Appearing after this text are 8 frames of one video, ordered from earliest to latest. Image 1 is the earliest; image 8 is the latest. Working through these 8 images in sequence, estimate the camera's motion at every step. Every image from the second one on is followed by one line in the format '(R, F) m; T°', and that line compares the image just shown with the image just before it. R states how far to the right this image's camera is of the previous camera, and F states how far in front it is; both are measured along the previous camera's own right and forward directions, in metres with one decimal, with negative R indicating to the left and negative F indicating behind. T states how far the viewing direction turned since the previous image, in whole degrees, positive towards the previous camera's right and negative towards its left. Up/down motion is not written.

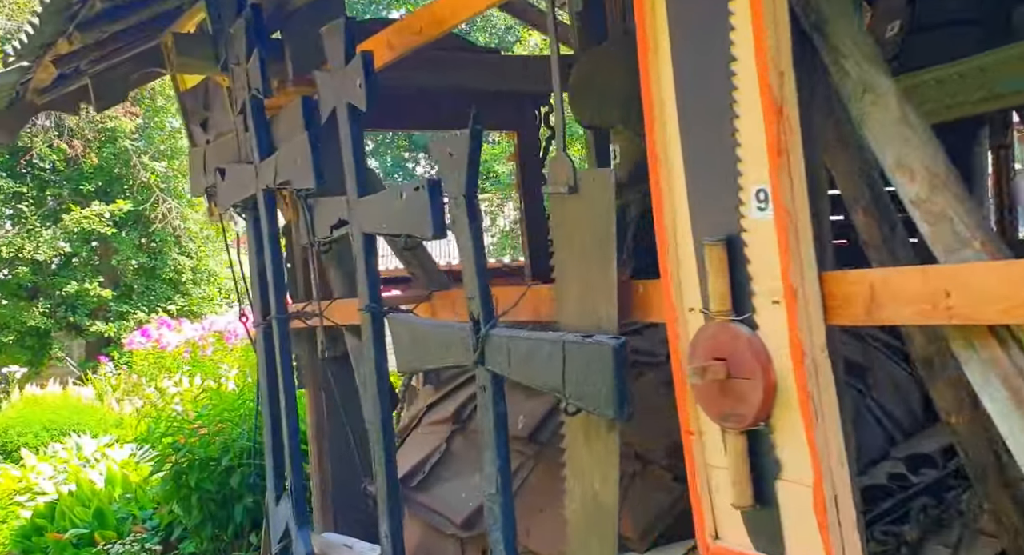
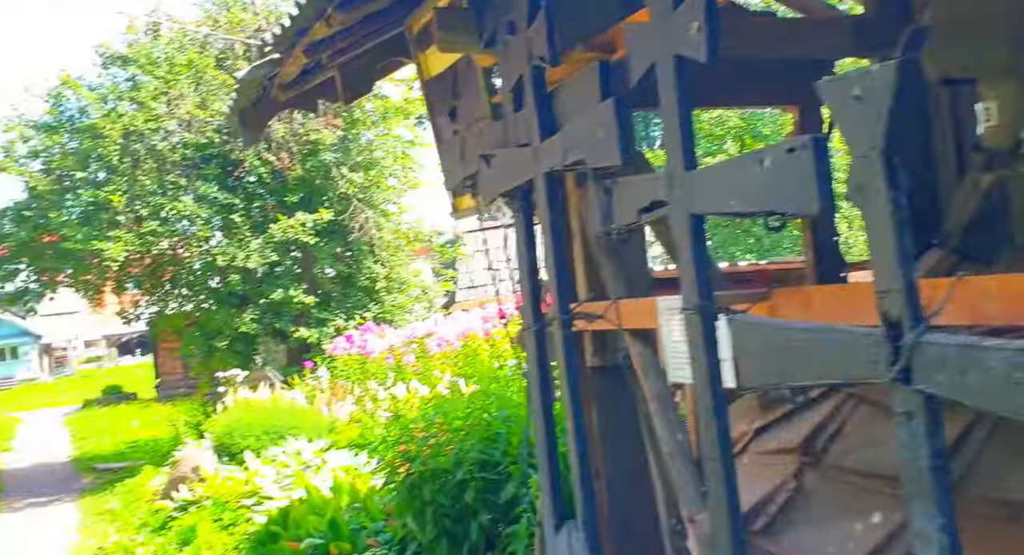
(-0.3, +0.3) m; -10°
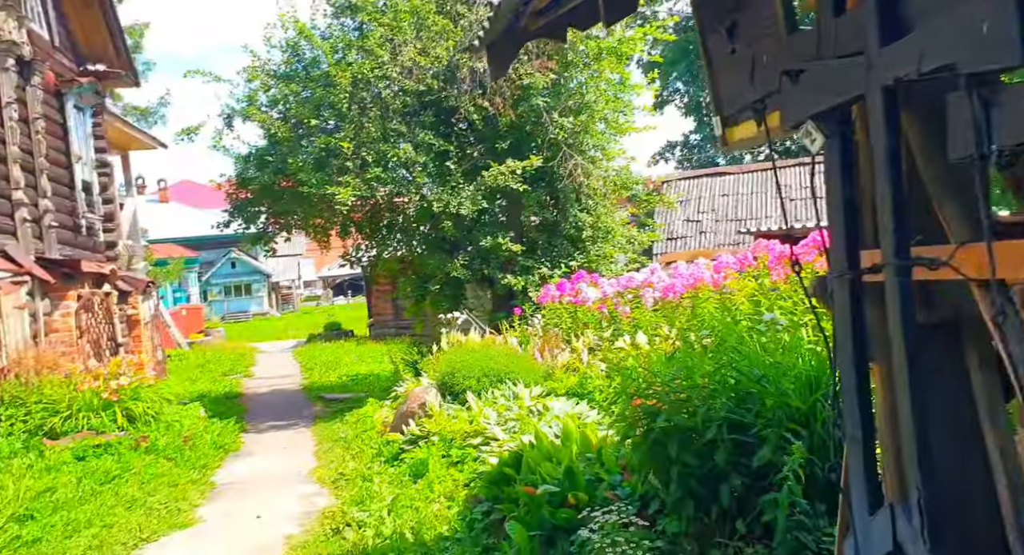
(-0.2, +0.2) m; -11°
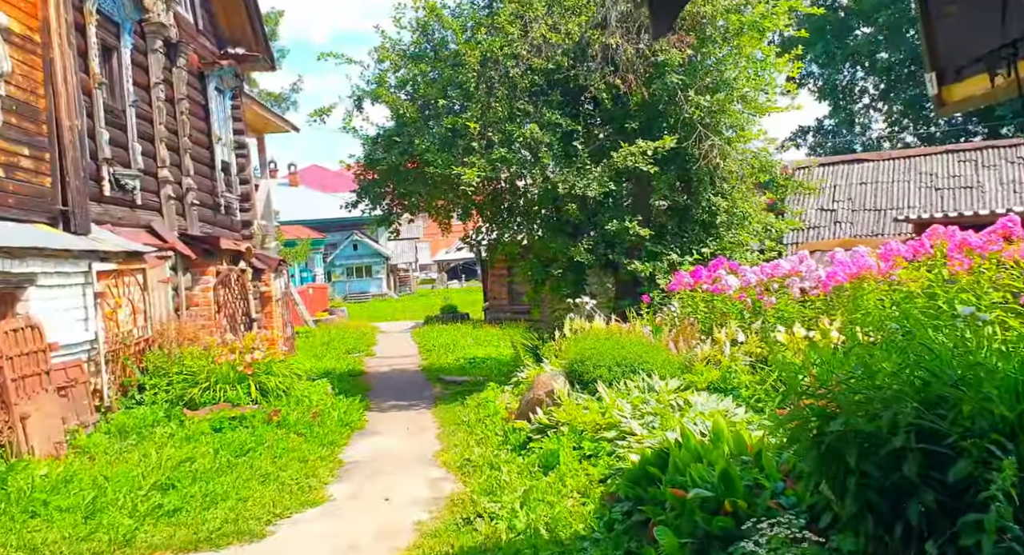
(-0.1, +0.3) m; -6°
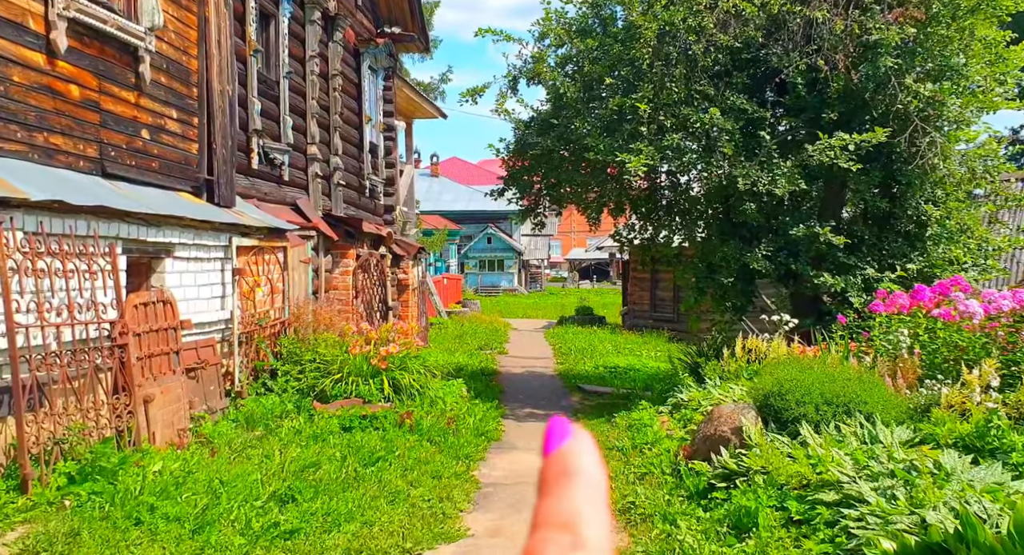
(-0.3, +1.2) m; -7°
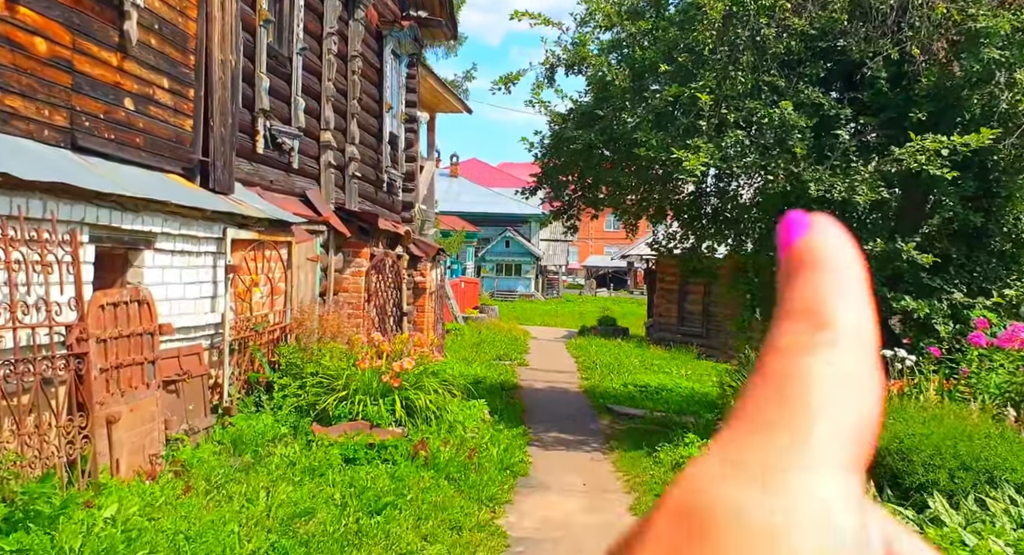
(-0.2, +1.4) m; -1°
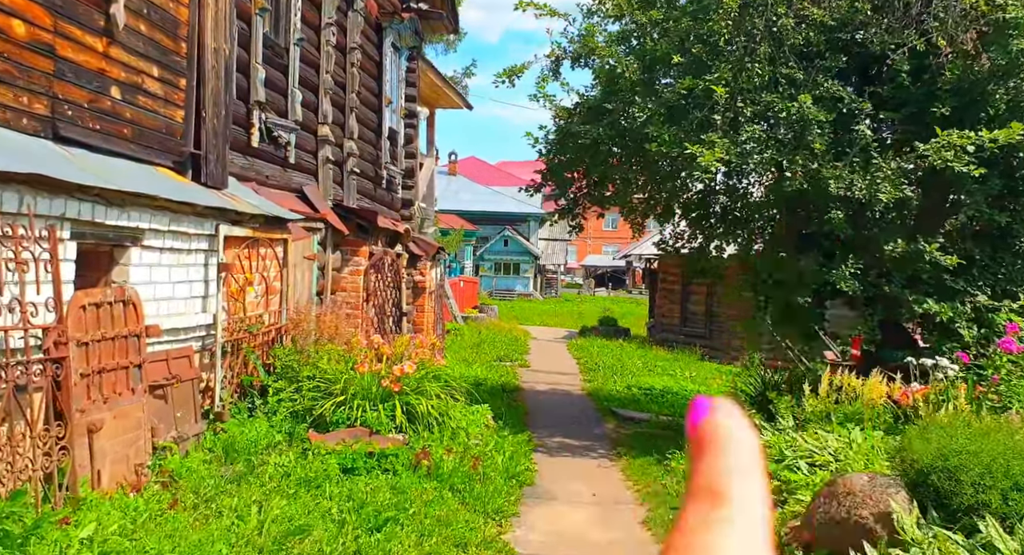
(-0.1, +0.4) m; 0°
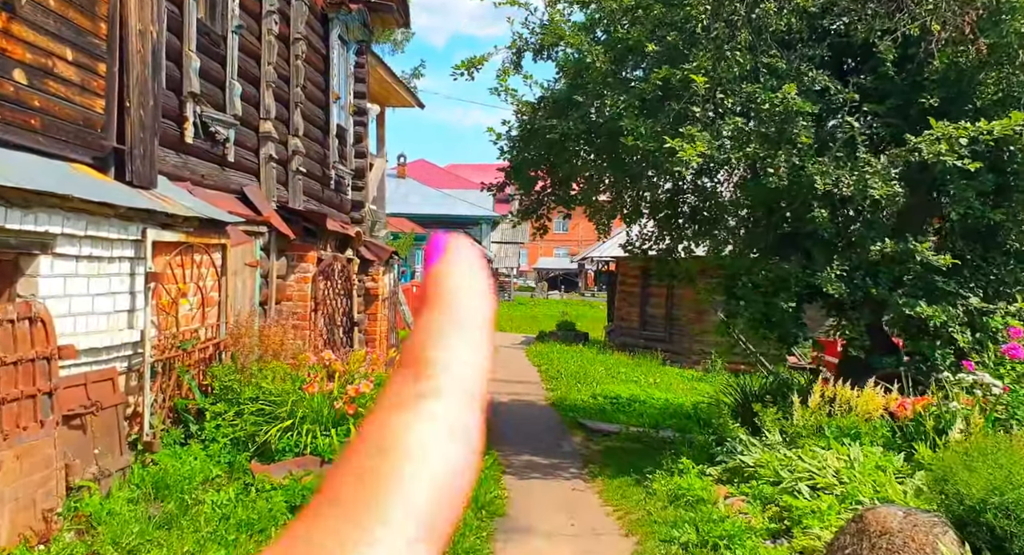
(-0.1, +0.8) m; +3°
